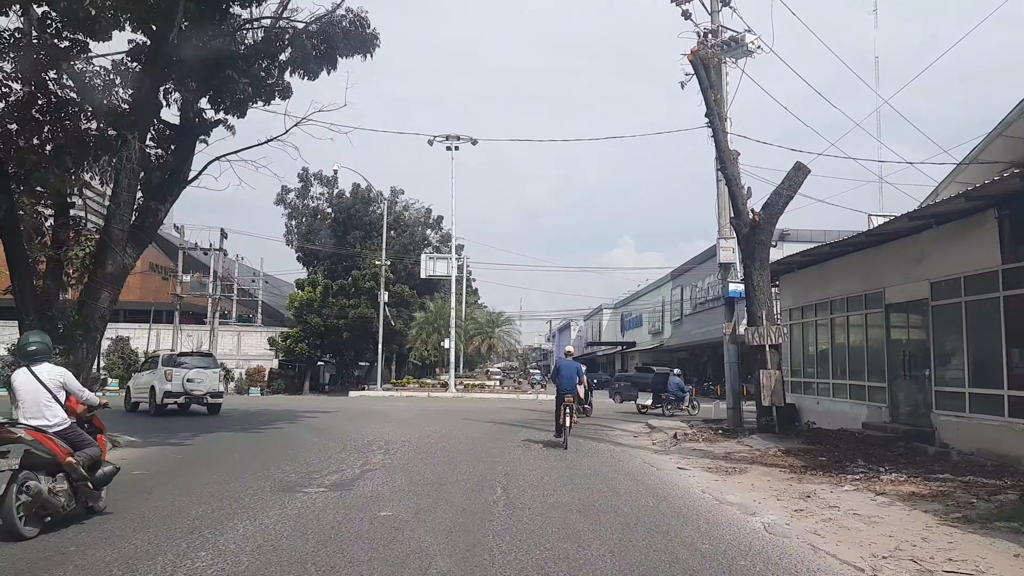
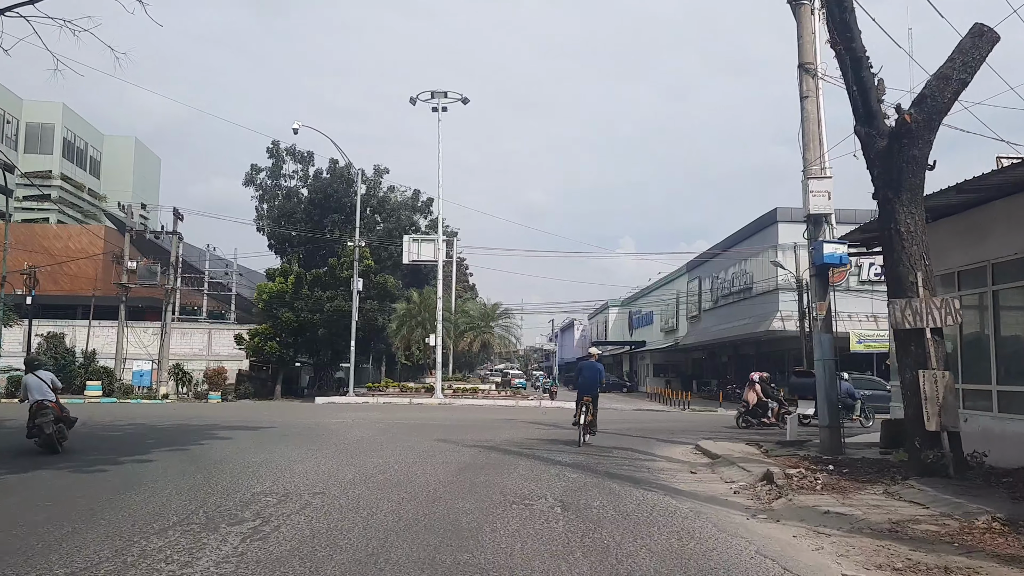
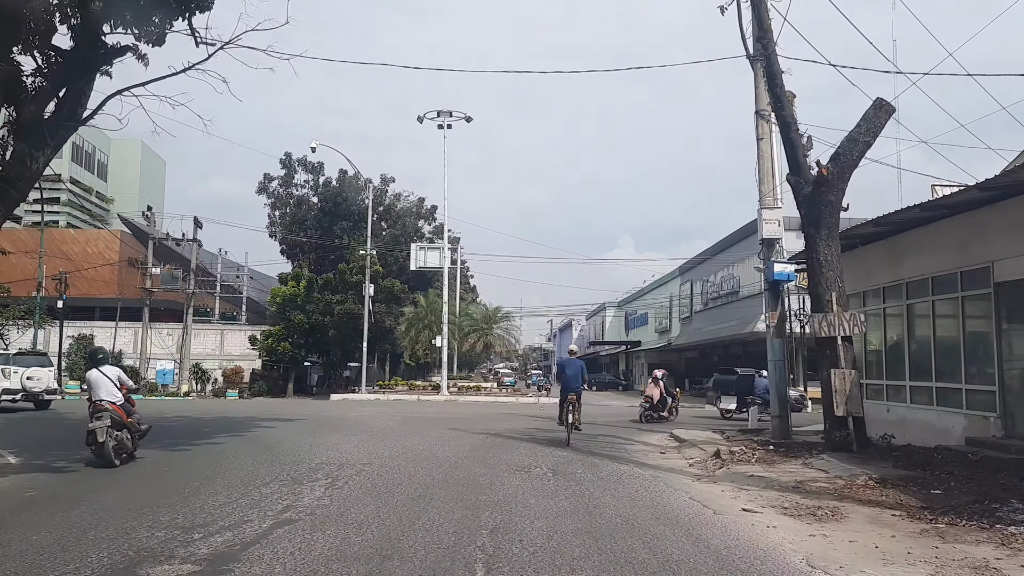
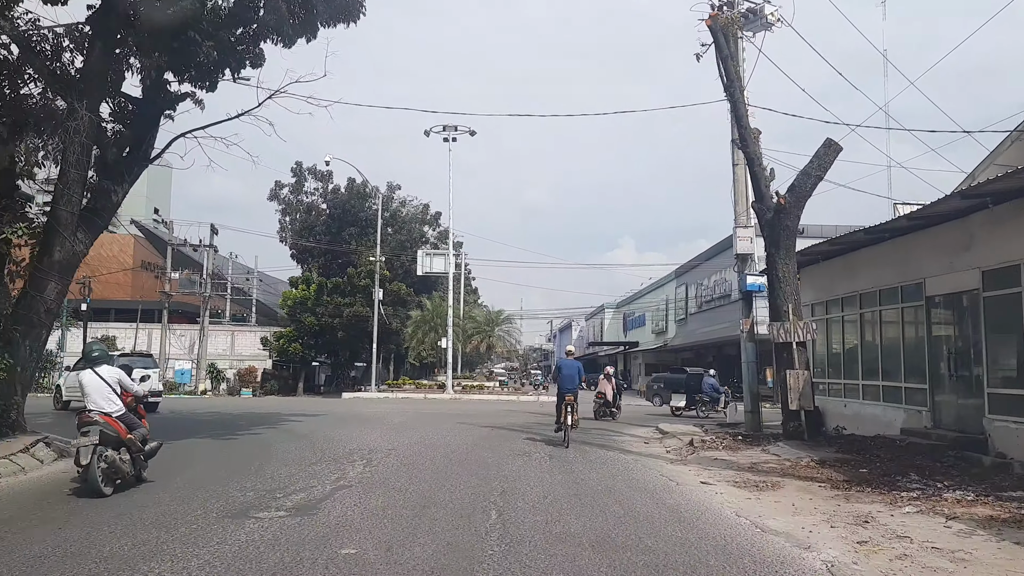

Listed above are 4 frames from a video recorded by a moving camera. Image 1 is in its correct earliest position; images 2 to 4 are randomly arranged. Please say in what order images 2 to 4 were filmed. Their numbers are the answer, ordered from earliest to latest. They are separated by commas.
4, 3, 2
